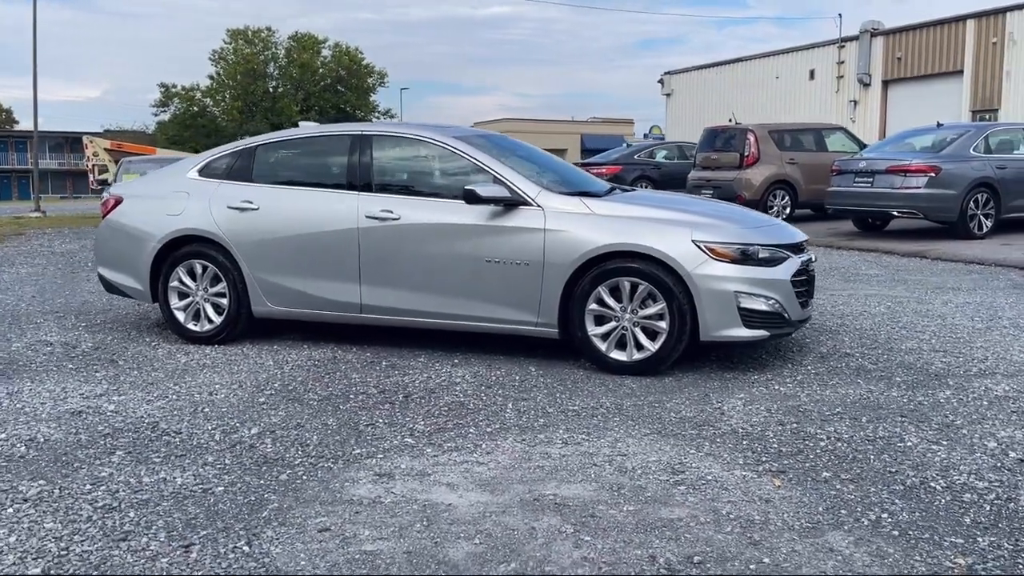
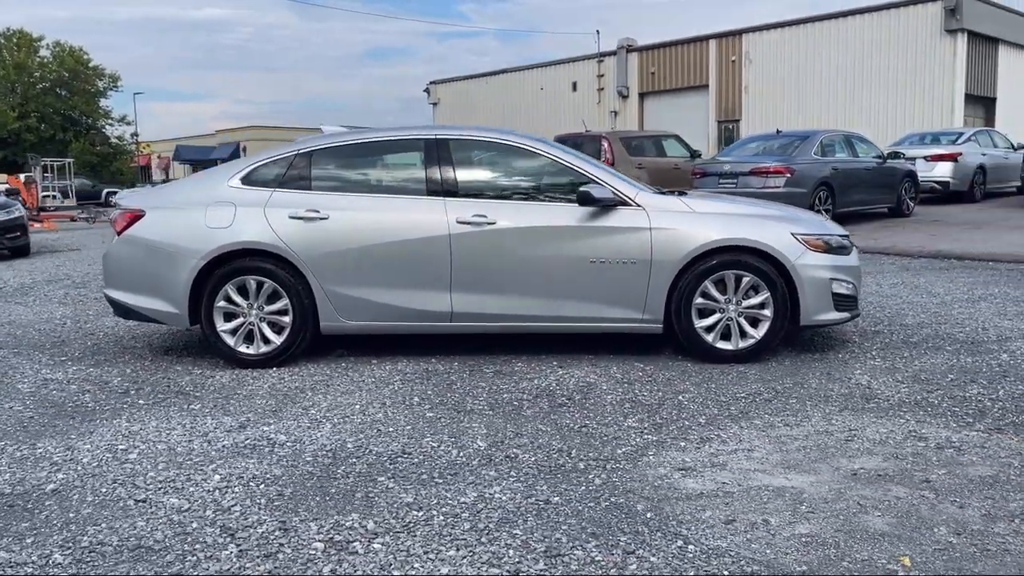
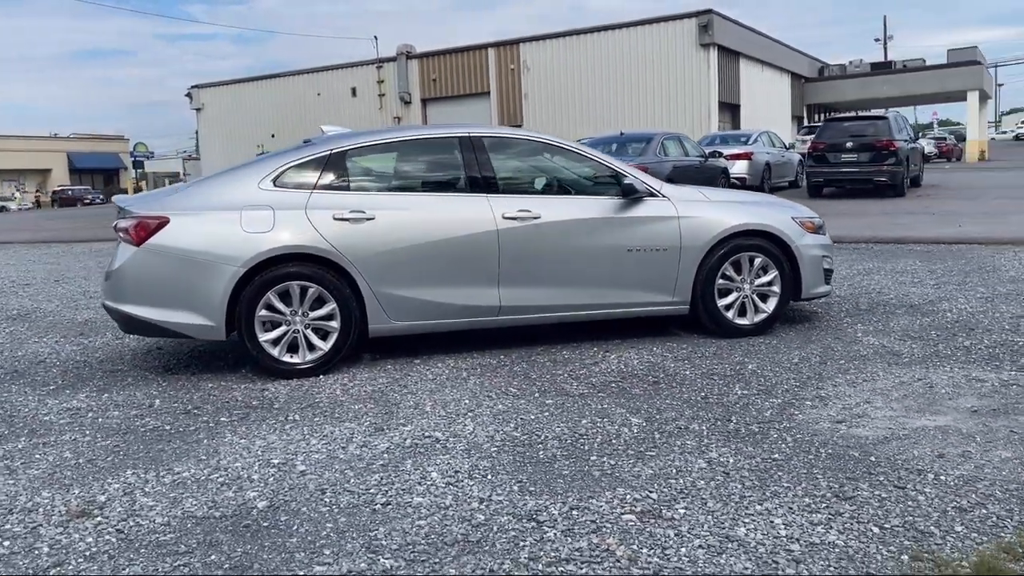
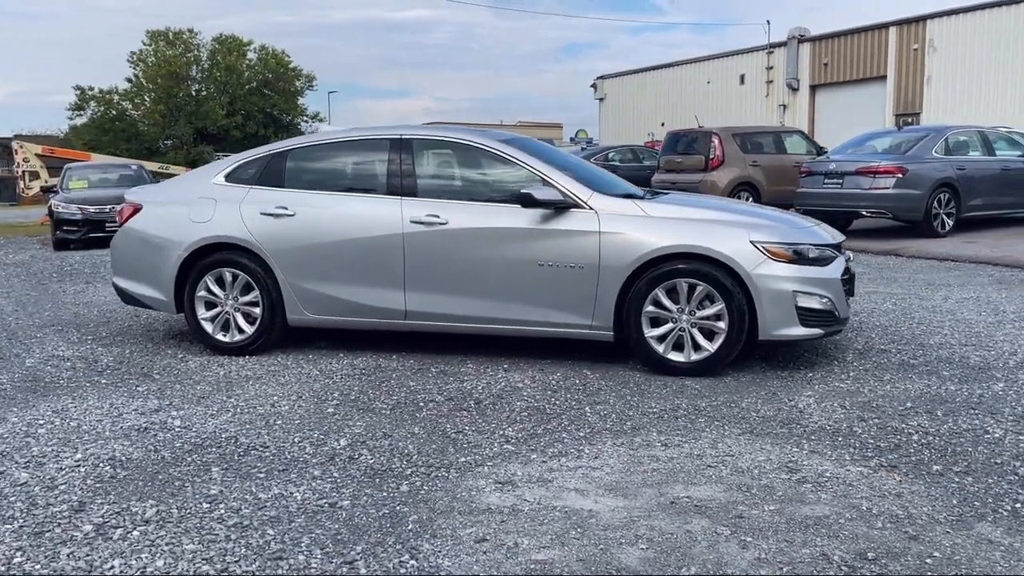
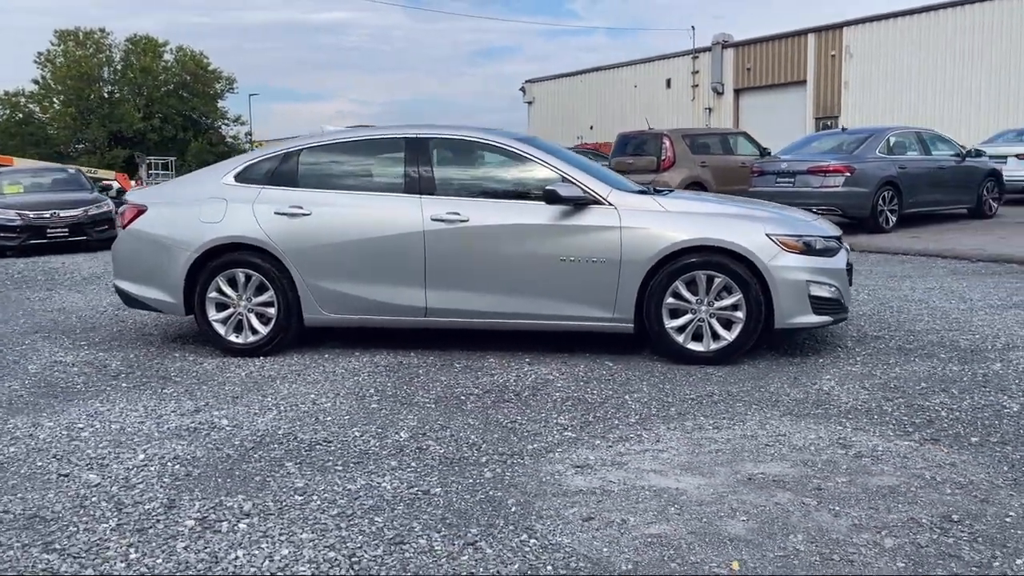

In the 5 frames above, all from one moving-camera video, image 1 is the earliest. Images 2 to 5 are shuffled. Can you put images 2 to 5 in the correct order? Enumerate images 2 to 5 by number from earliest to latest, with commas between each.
4, 5, 2, 3
